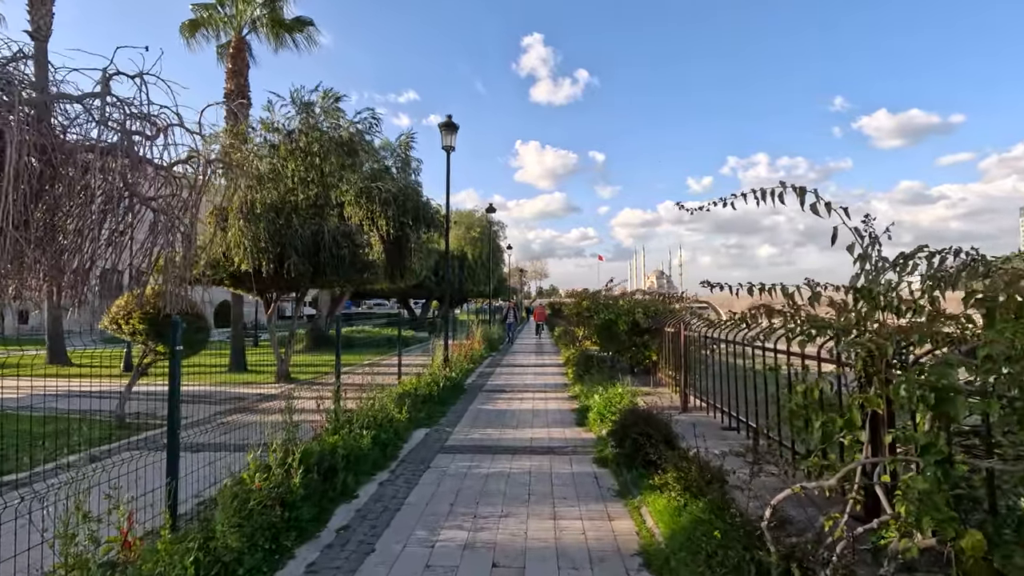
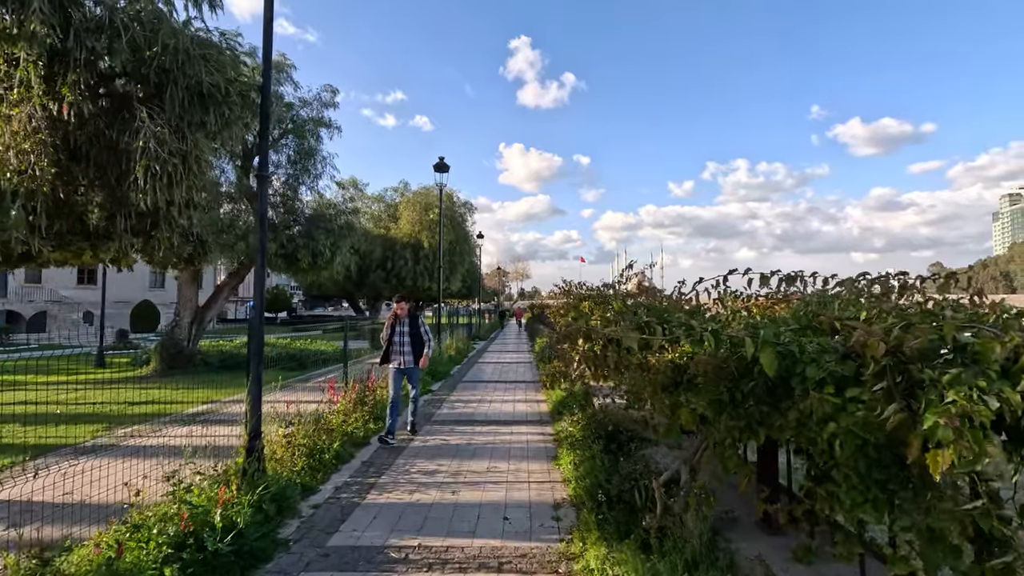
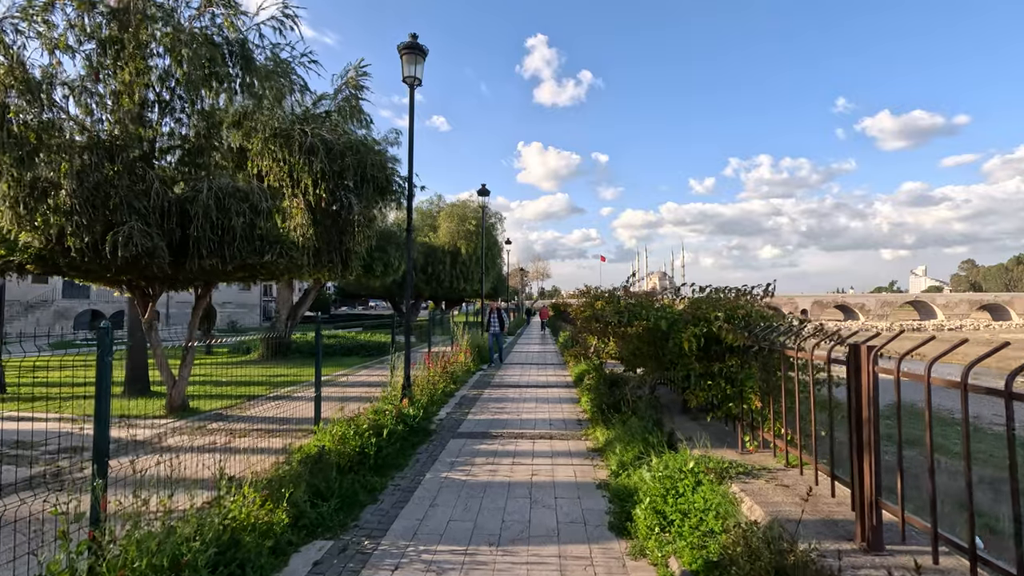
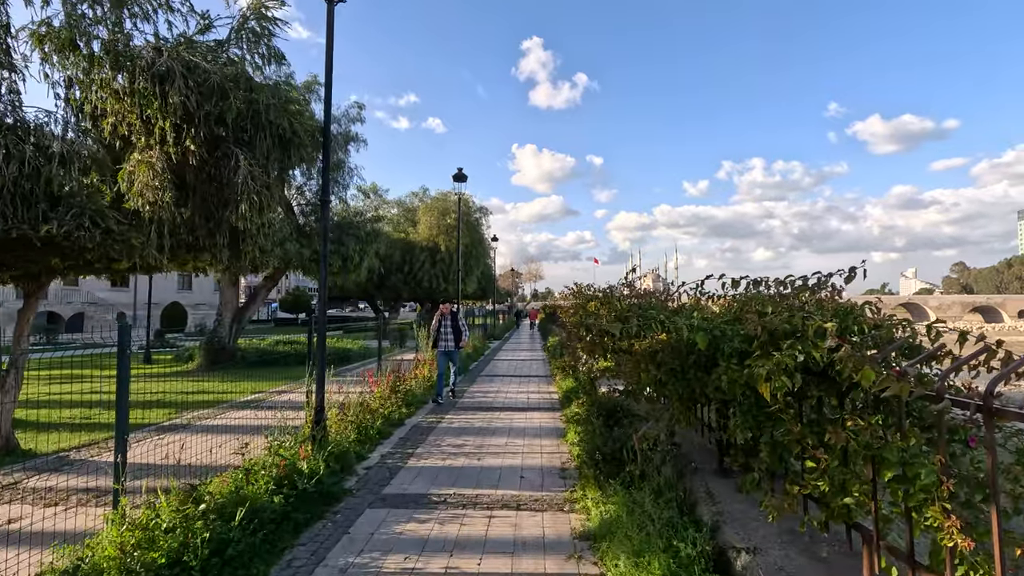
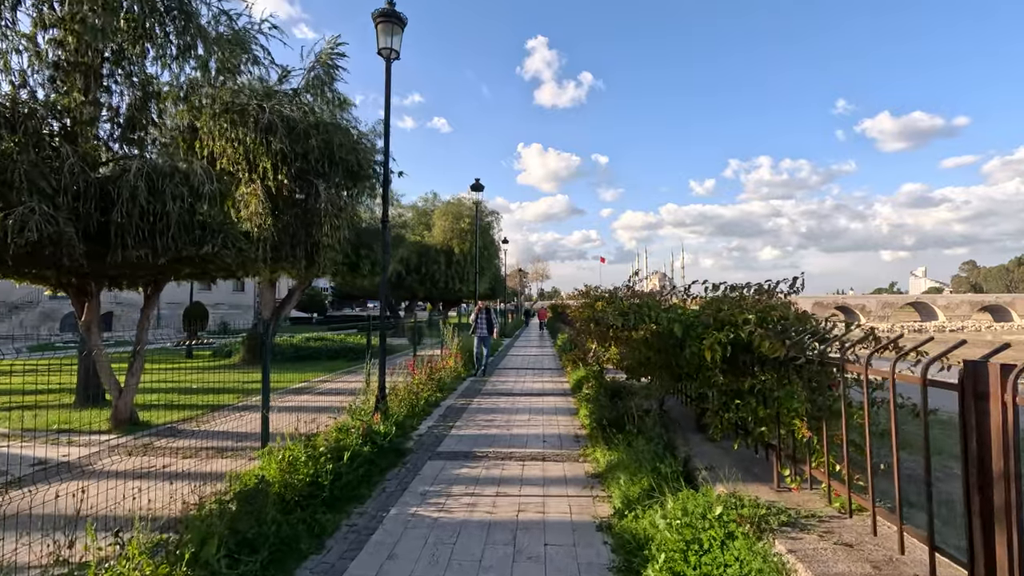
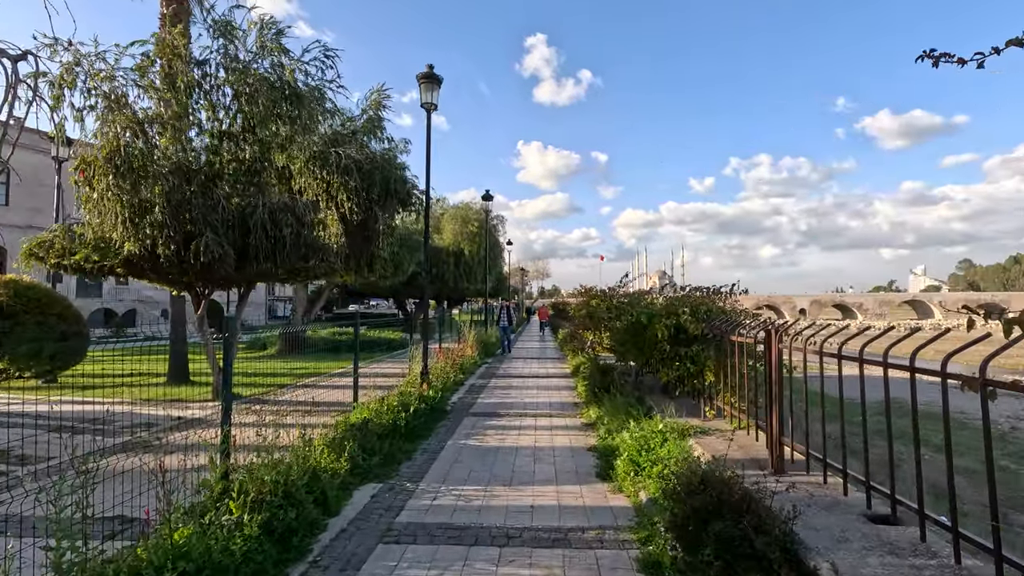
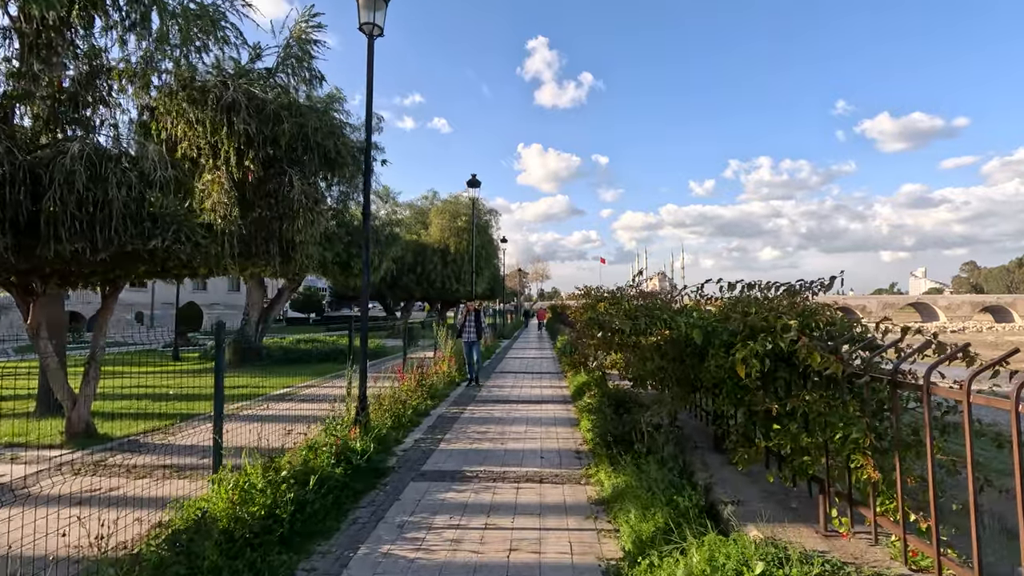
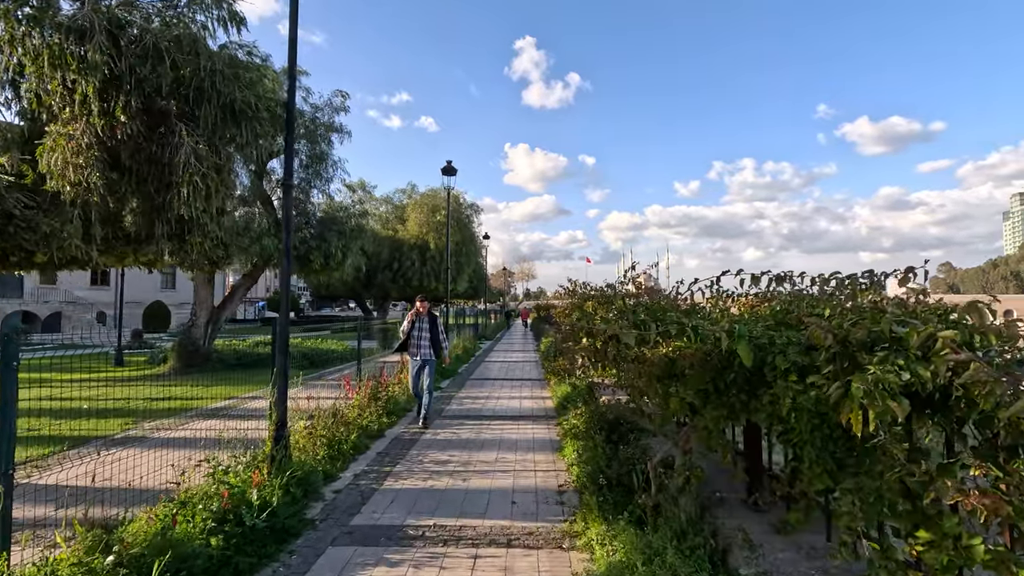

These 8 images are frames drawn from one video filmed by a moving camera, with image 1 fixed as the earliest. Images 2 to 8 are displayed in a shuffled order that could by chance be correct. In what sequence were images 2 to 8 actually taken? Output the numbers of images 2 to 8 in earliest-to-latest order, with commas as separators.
6, 3, 5, 7, 4, 8, 2
